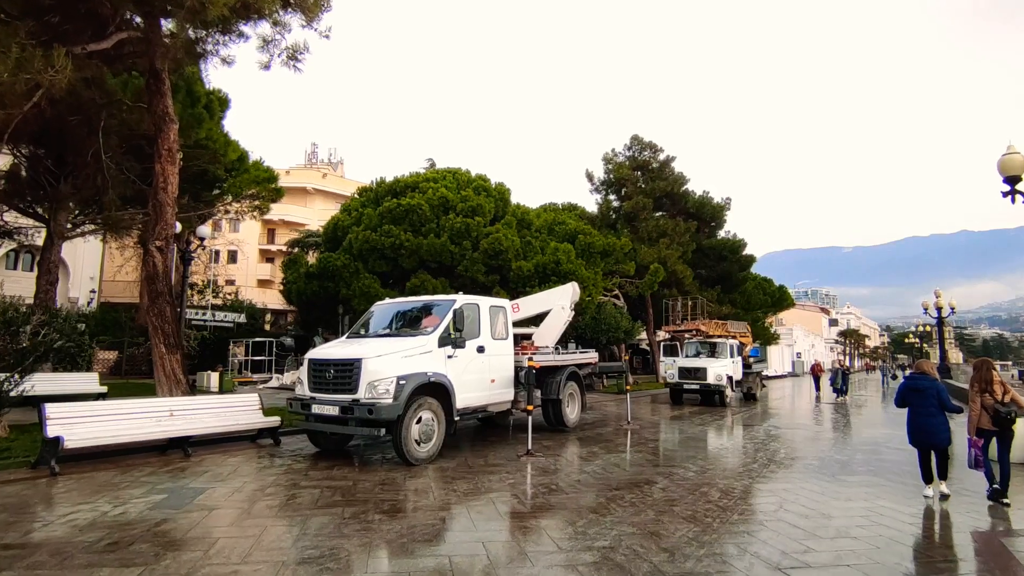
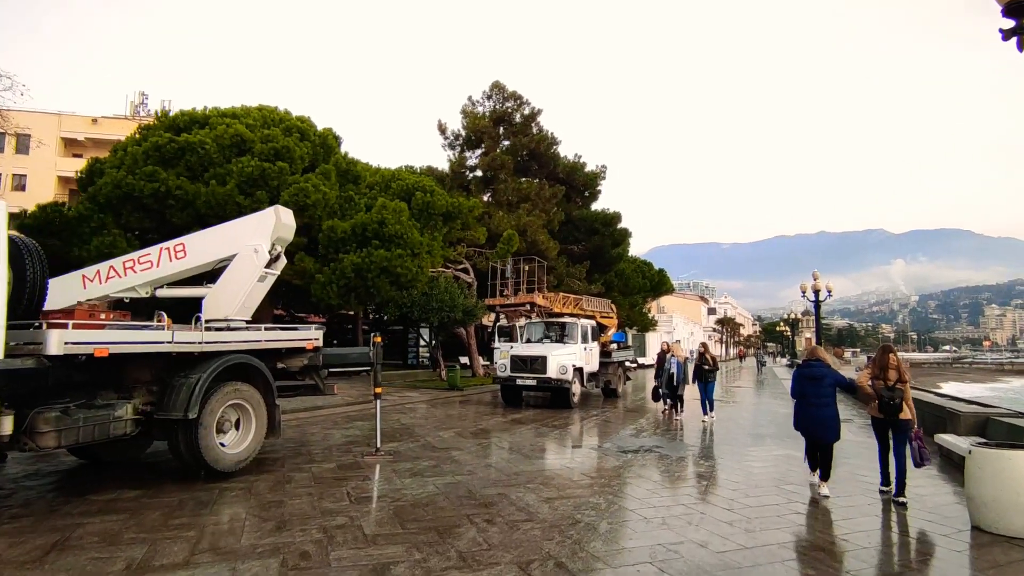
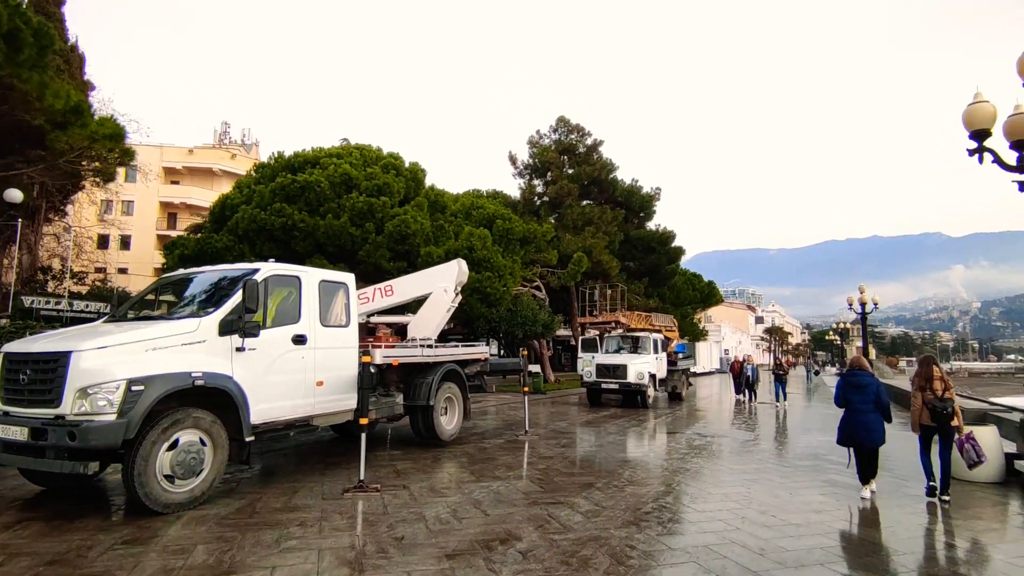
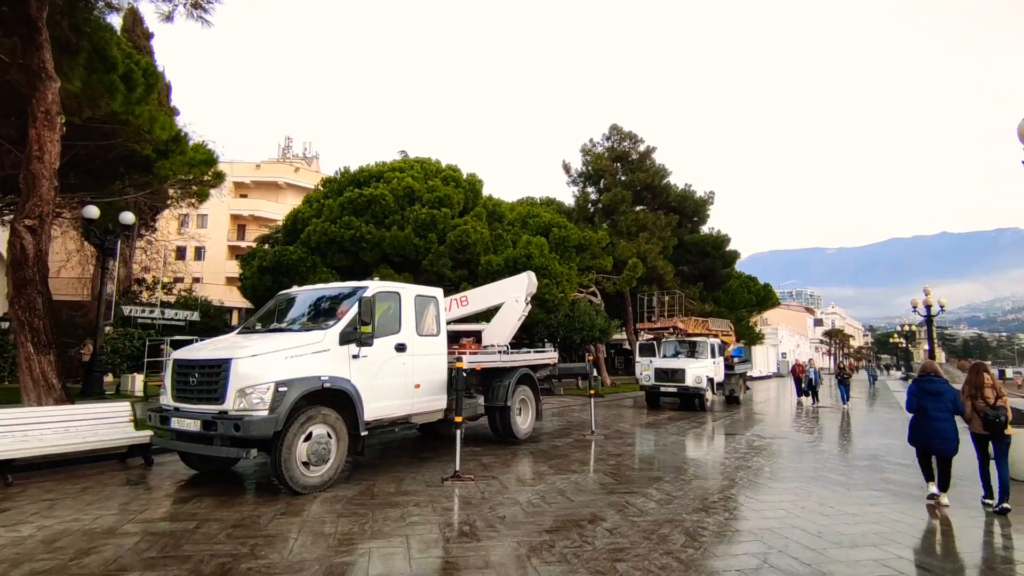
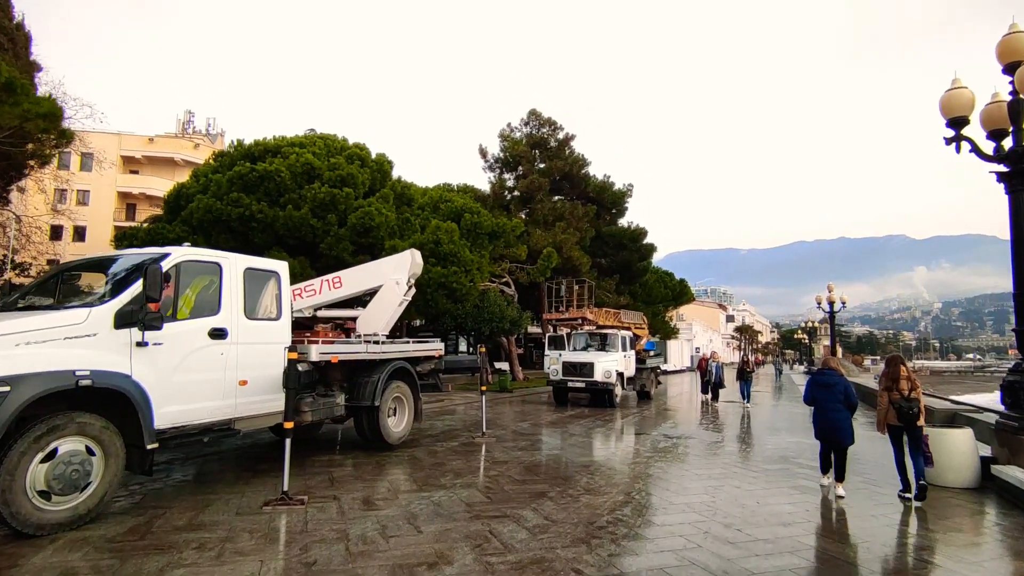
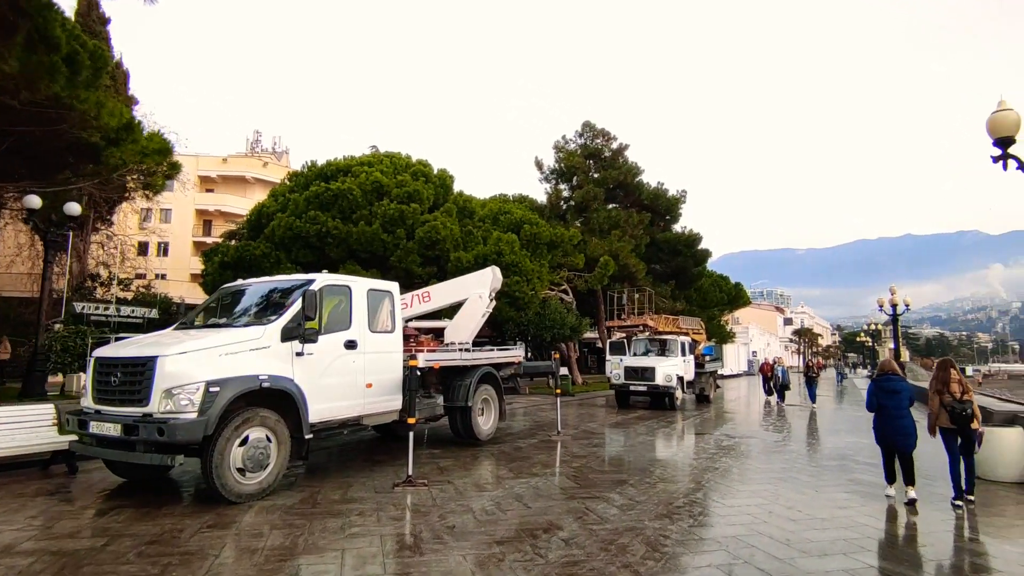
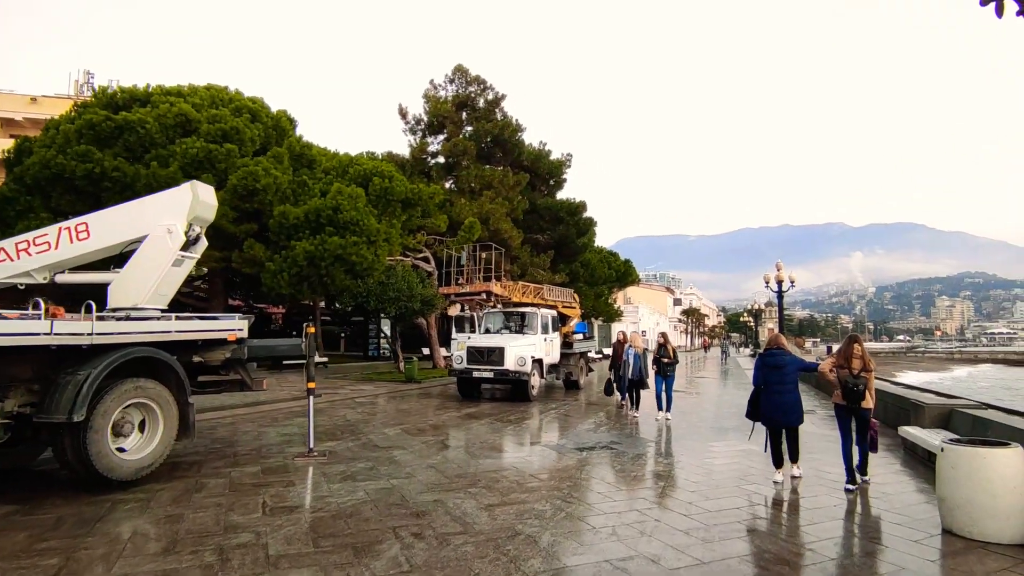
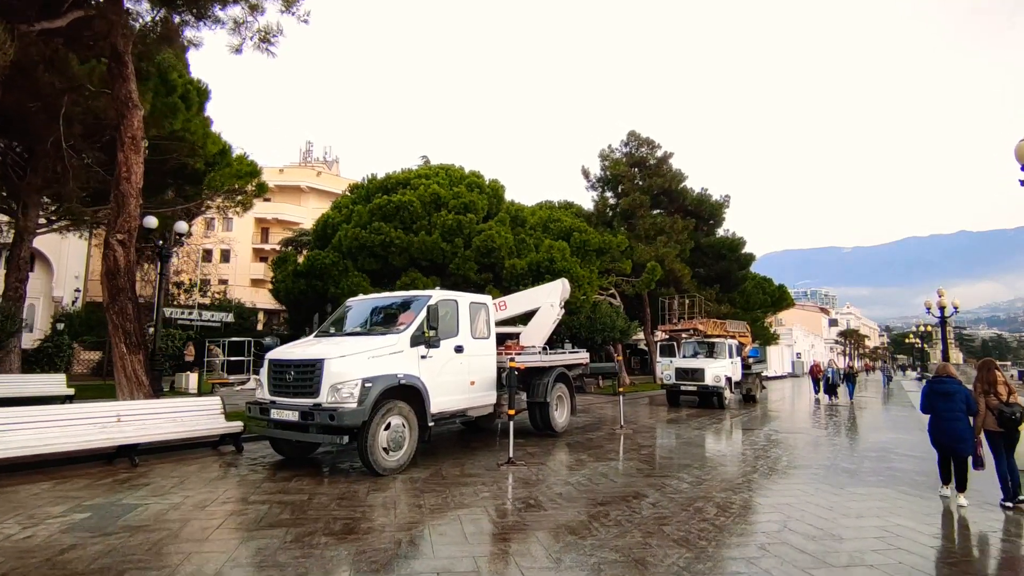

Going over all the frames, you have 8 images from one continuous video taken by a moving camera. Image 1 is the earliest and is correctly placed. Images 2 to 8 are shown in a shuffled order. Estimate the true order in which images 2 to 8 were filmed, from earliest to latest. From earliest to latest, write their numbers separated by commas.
8, 4, 6, 3, 5, 2, 7
